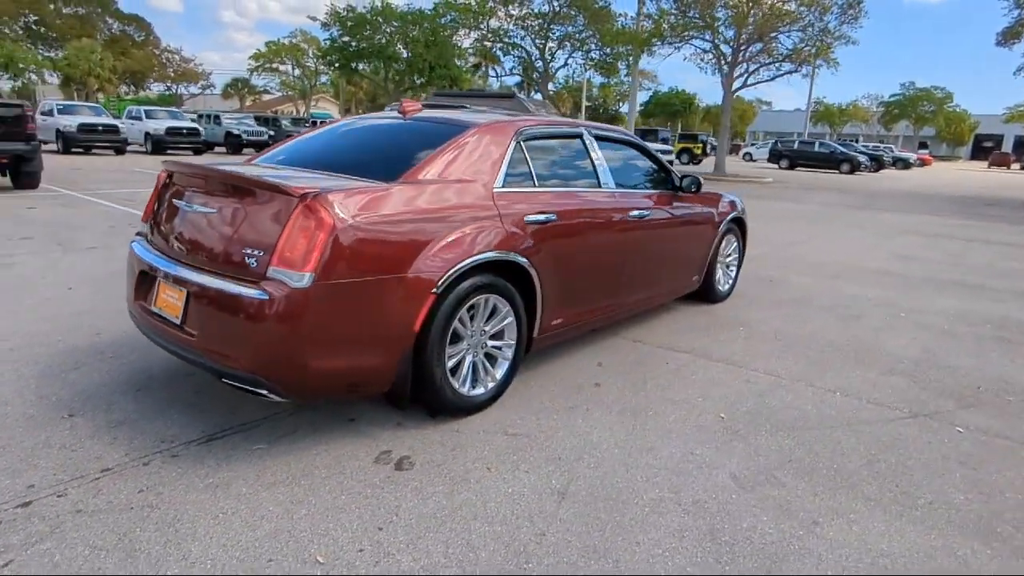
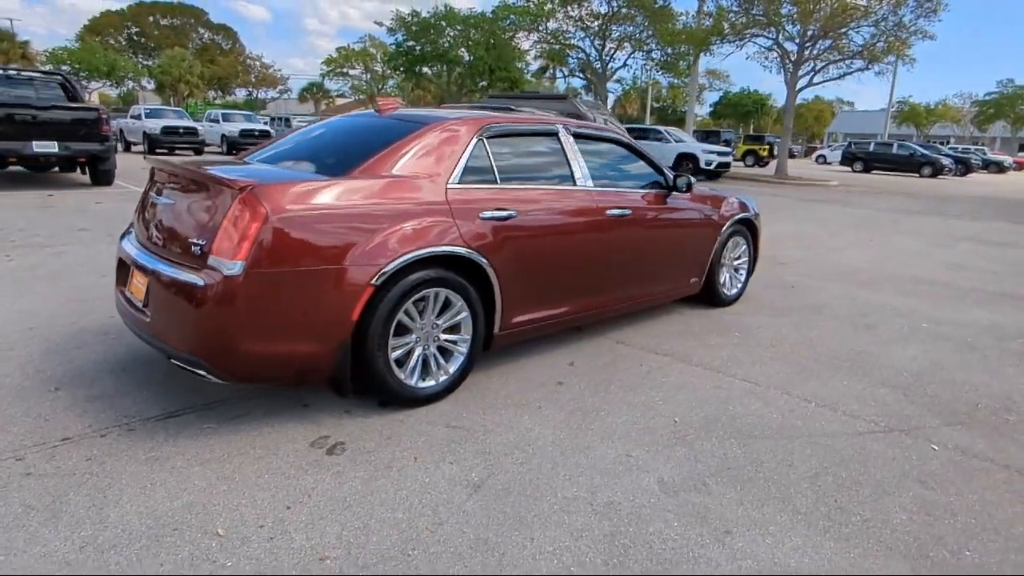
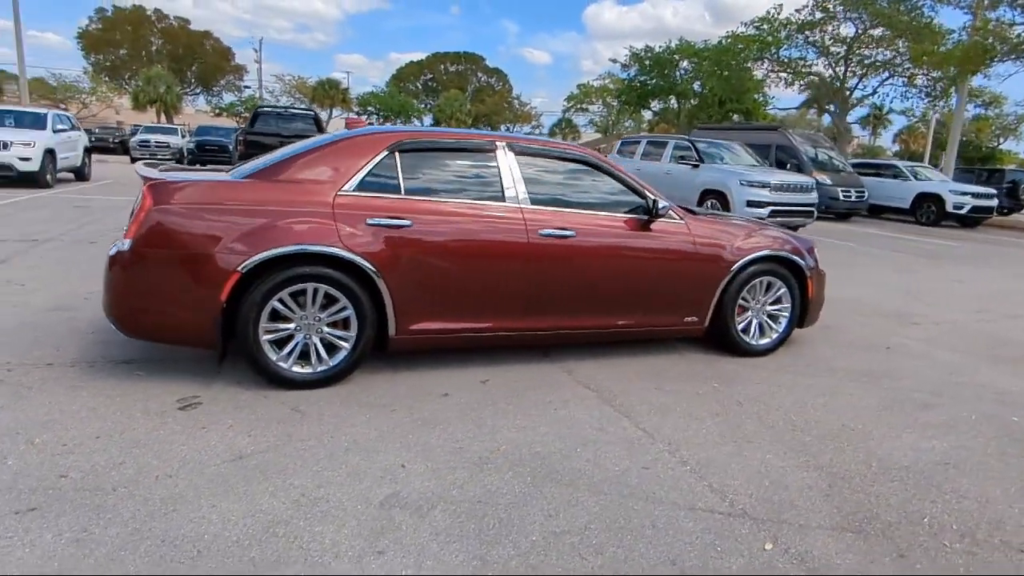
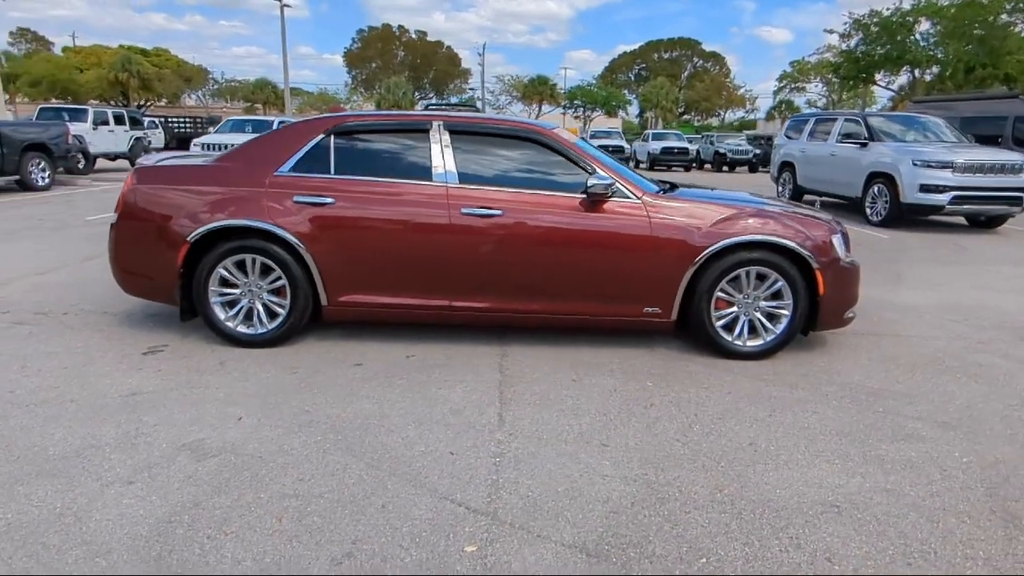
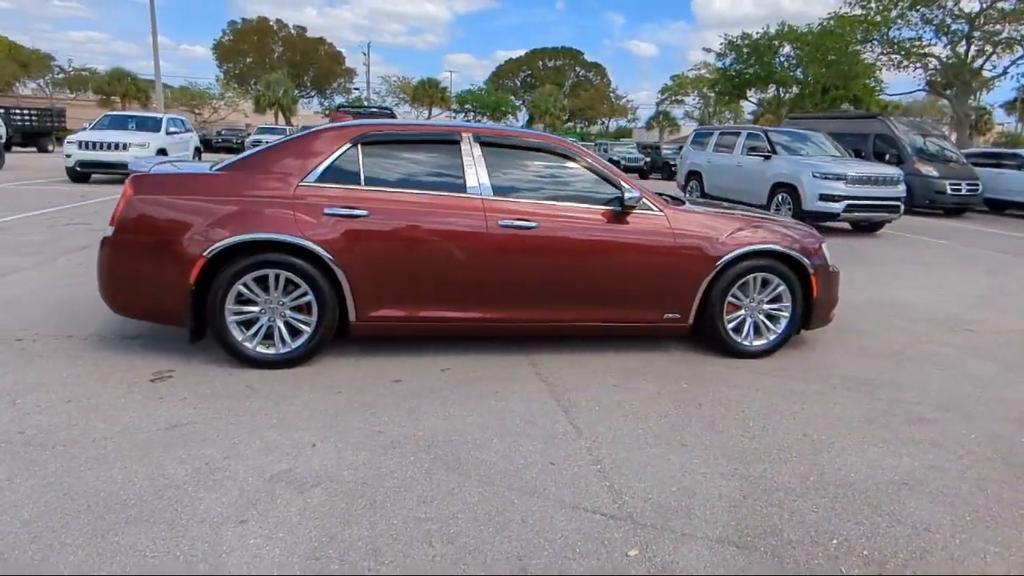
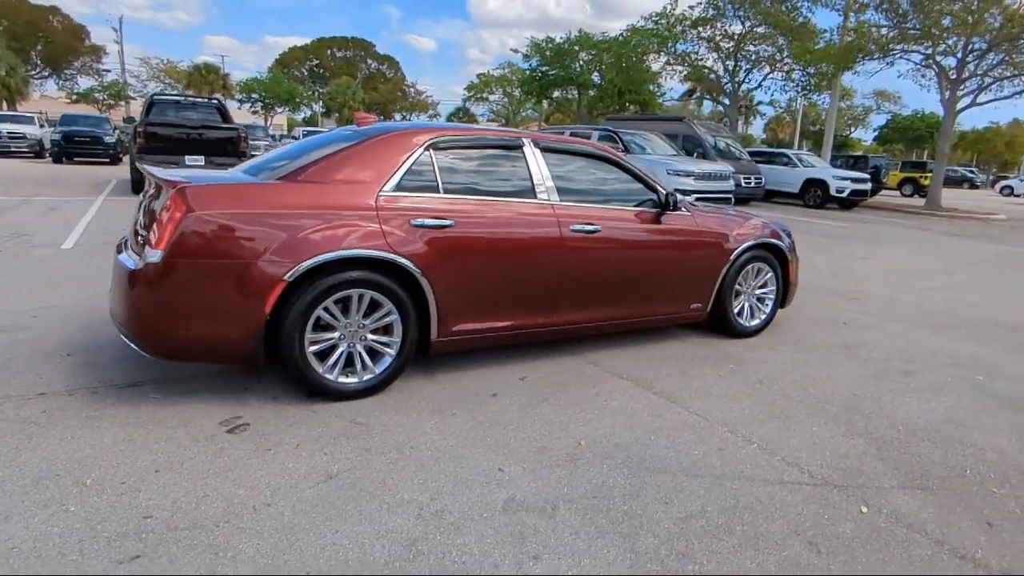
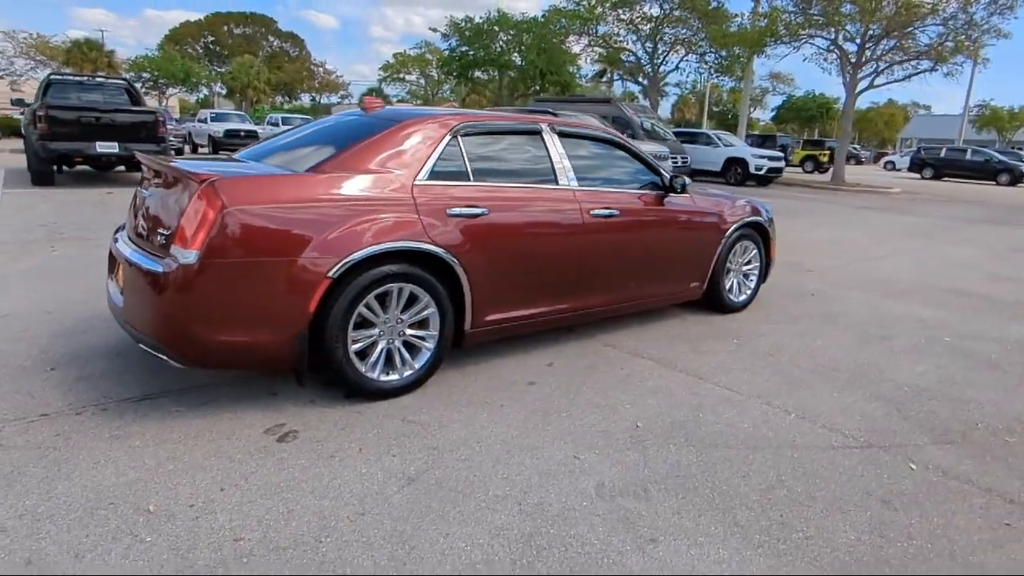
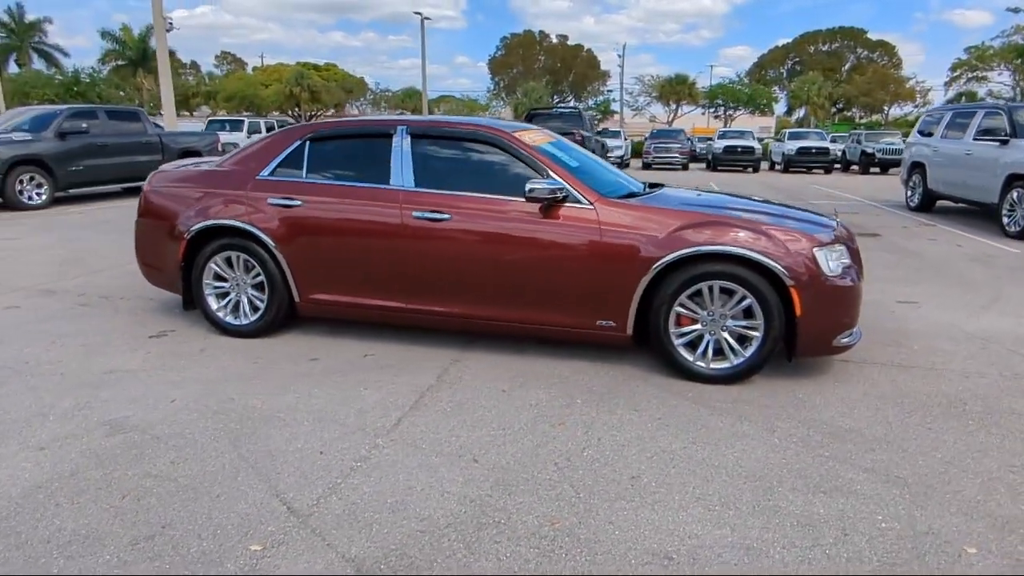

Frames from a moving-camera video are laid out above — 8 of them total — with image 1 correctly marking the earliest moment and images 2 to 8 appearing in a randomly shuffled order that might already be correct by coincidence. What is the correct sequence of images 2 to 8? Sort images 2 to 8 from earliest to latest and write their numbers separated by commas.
2, 7, 6, 3, 5, 4, 8
